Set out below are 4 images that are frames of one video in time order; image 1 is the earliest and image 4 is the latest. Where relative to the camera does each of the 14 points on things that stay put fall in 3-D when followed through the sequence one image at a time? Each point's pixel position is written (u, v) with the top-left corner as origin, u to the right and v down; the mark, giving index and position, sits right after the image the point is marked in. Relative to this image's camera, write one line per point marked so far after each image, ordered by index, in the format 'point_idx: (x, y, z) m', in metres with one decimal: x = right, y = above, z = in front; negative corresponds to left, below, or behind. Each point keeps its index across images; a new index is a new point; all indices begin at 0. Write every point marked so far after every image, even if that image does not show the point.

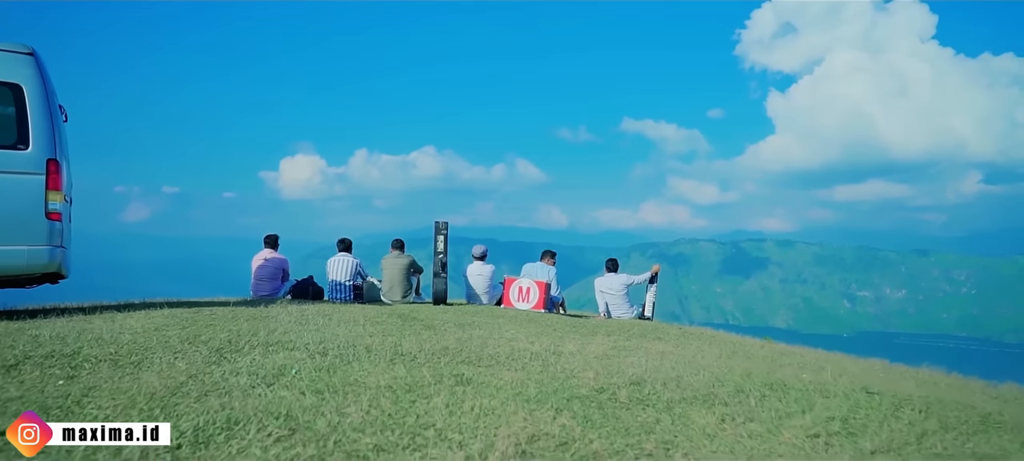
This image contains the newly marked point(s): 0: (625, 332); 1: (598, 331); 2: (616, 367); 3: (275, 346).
0: (+2.1, -1.9, +13.5) m
1: (+1.6, -1.9, +13.1) m
2: (+1.0, -1.4, +7.0) m
3: (-2.4, -1.2, +7.1) m
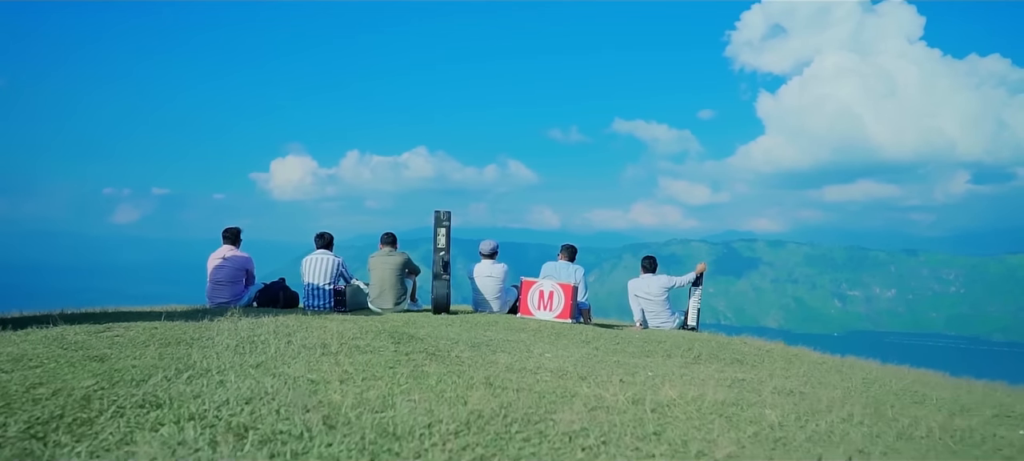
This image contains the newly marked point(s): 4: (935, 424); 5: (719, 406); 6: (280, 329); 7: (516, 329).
0: (+2.5, -1.8, +10.3) m
1: (+2.0, -1.7, +9.9) m
2: (+1.5, -1.2, +3.8) m
3: (-1.9, -1.0, +3.9) m
4: (+2.9, -1.3, +4.8) m
5: (+1.5, -1.3, +5.2) m
6: (-2.8, -1.2, +8.4) m
7: (+0.1, -1.6, +11.4) m
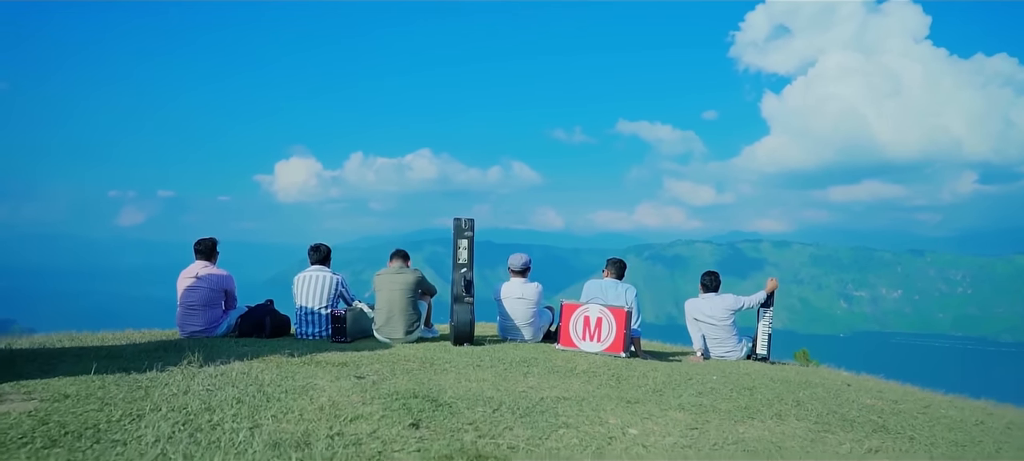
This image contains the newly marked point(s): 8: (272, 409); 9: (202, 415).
0: (+3.1, -1.9, +7.7) m
1: (+2.6, -1.9, +7.4) m
2: (+2.0, -1.3, +1.2) m
3: (-1.4, -1.2, +1.4) m
4: (+3.5, -1.5, +2.3) m
5: (+2.1, -1.5, +2.7) m
6: (-2.2, -1.4, +5.9) m
7: (+0.7, -1.8, +8.8) m
8: (-1.8, -1.3, +5.3) m
9: (-2.2, -1.3, +5.1) m
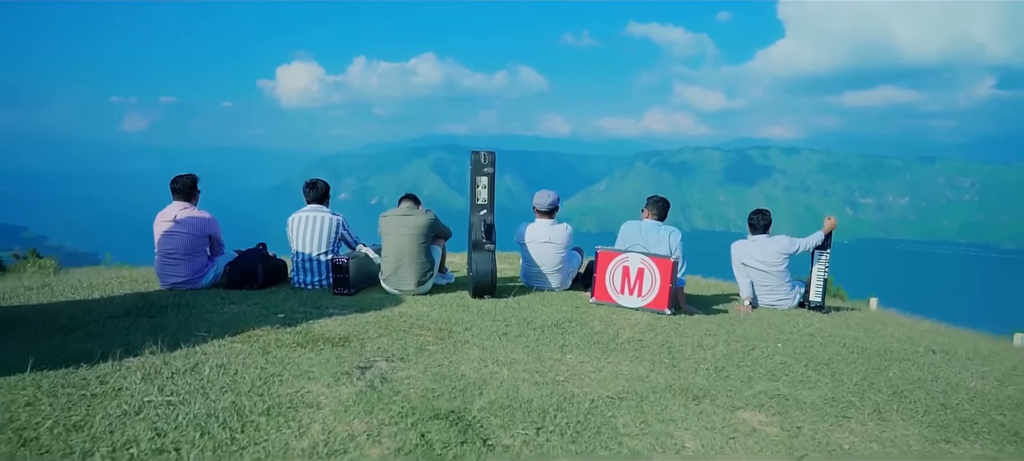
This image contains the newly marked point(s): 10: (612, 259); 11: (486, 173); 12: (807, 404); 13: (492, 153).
0: (+3.4, -1.5, +6.4) m
1: (+2.9, -1.5, +6.0) m
2: (+2.3, -1.8, -0.2) m
3: (-1.1, -1.6, 0.0) m
4: (+3.7, -1.8, +0.9) m
5: (+2.4, -1.7, +1.3) m
6: (-1.9, -1.2, +4.5) m
7: (+1.0, -1.2, +7.4) m
8: (-1.5, -1.2, +3.9) m
9: (-1.9, -1.2, +3.7) m
10: (+1.3, -0.4, +9.6) m
11: (-0.4, +0.8, +9.5) m
12: (+2.5, -1.5, +6.1) m
13: (-0.3, +1.0, +9.5) m
